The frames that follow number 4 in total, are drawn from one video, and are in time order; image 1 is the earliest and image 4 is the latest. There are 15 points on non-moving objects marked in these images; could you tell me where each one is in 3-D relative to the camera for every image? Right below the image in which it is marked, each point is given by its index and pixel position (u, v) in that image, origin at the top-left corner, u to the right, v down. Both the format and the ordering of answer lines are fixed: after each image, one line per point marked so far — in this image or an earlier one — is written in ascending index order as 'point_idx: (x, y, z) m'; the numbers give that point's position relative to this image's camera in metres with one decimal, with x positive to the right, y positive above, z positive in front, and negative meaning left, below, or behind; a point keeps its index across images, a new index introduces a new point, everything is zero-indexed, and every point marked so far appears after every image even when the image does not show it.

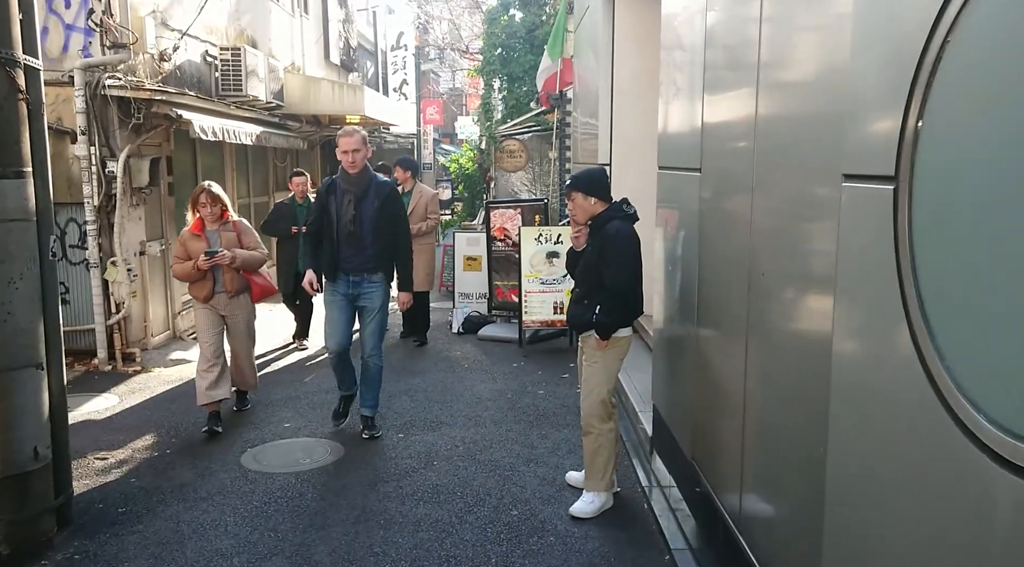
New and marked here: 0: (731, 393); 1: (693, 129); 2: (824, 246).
0: (+1.0, -0.5, +3.7) m
1: (+1.1, +0.9, +4.7) m
2: (+1.1, +0.1, +2.7) m
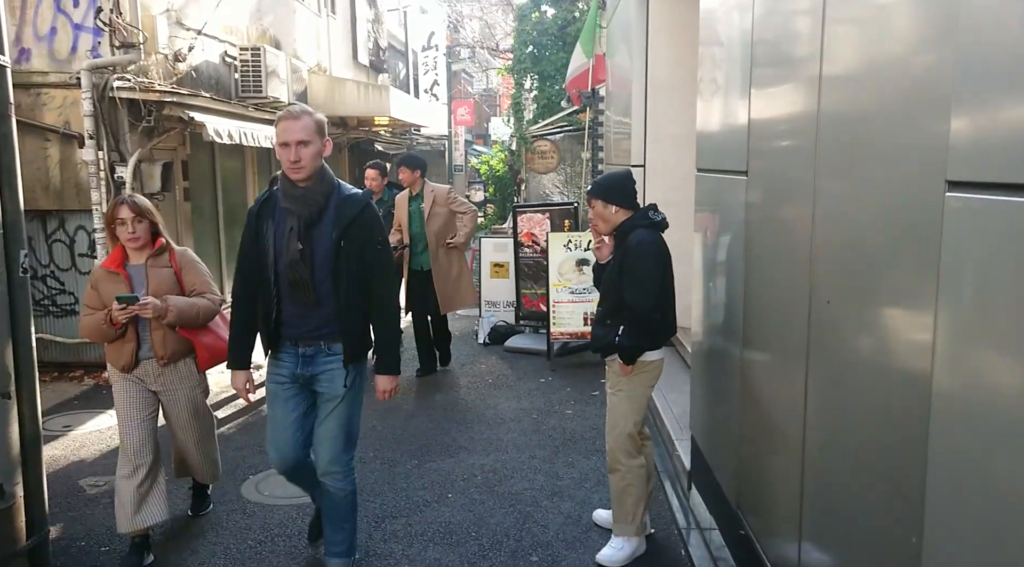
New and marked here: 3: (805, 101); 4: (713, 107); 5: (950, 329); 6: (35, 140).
0: (+1.1, -0.6, +3.2) m
1: (+1.2, +0.8, +4.2) m
2: (+1.1, 0.0, +2.2) m
3: (+1.1, +0.7, +3.0) m
4: (+1.2, +1.0, +4.7) m
5: (+1.0, -0.1, +1.9) m
6: (-4.5, +1.3, +7.4) m
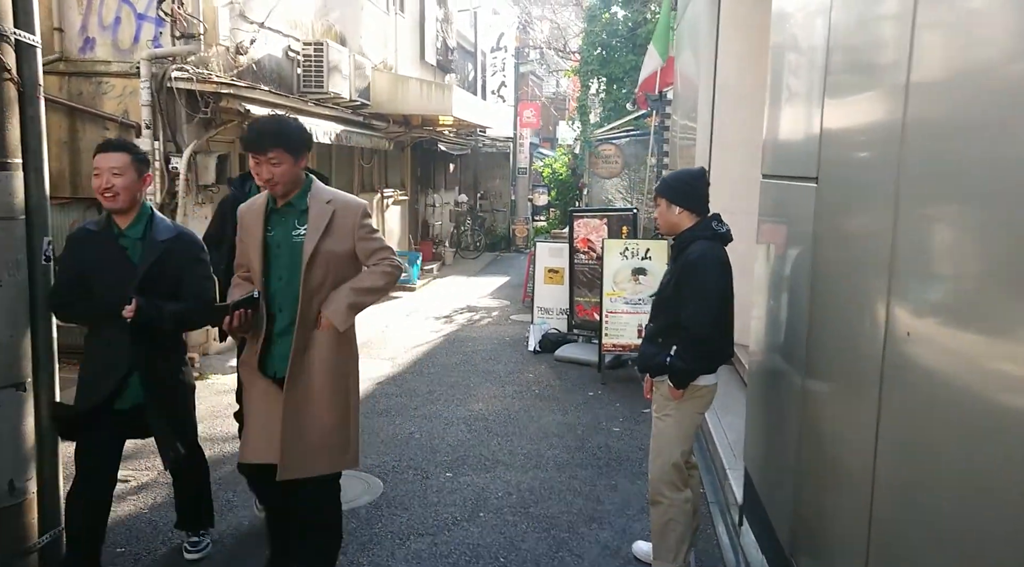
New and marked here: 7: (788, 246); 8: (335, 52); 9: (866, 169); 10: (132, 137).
0: (+1.2, -0.7, +2.8) m
1: (+1.4, +0.7, +3.8) m
2: (+1.1, 0.0, +1.8) m
3: (+1.2, +0.6, +2.6) m
4: (+1.5, +0.9, +4.3) m
5: (+1.0, -0.2, +1.5) m
6: (-3.9, +1.5, +7.5) m
7: (+1.4, +0.2, +4.0) m
8: (-2.3, +3.0, +10.2) m
9: (+1.3, +0.4, +2.8) m
10: (-3.5, +1.4, +7.5) m
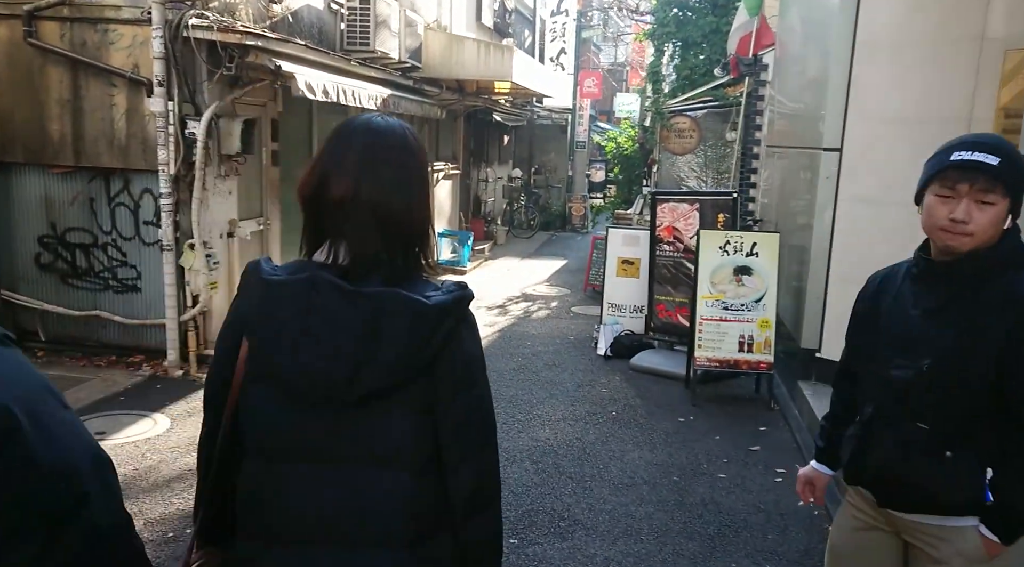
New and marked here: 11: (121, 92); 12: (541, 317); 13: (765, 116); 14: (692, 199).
0: (+1.5, -0.8, +1.5) m
1: (+1.8, +0.6, +2.4) m
2: (+1.4, -0.2, +0.5) m
3: (+1.6, +0.4, +1.3) m
4: (+1.9, +0.8, +3.0) m
5: (+1.3, -0.4, +0.2) m
6: (-3.3, +1.6, +6.4) m
7: (+1.7, +0.1, +2.6) m
8: (-1.5, +3.2, +9.0) m
9: (+1.6, +0.3, +1.5) m
10: (-2.9, +1.5, +6.3) m
11: (-3.1, +1.5, +6.4) m
12: (+0.3, -0.4, +9.5) m
13: (+3.0, +2.0, +9.6) m
14: (+1.6, +0.7, +6.9) m
